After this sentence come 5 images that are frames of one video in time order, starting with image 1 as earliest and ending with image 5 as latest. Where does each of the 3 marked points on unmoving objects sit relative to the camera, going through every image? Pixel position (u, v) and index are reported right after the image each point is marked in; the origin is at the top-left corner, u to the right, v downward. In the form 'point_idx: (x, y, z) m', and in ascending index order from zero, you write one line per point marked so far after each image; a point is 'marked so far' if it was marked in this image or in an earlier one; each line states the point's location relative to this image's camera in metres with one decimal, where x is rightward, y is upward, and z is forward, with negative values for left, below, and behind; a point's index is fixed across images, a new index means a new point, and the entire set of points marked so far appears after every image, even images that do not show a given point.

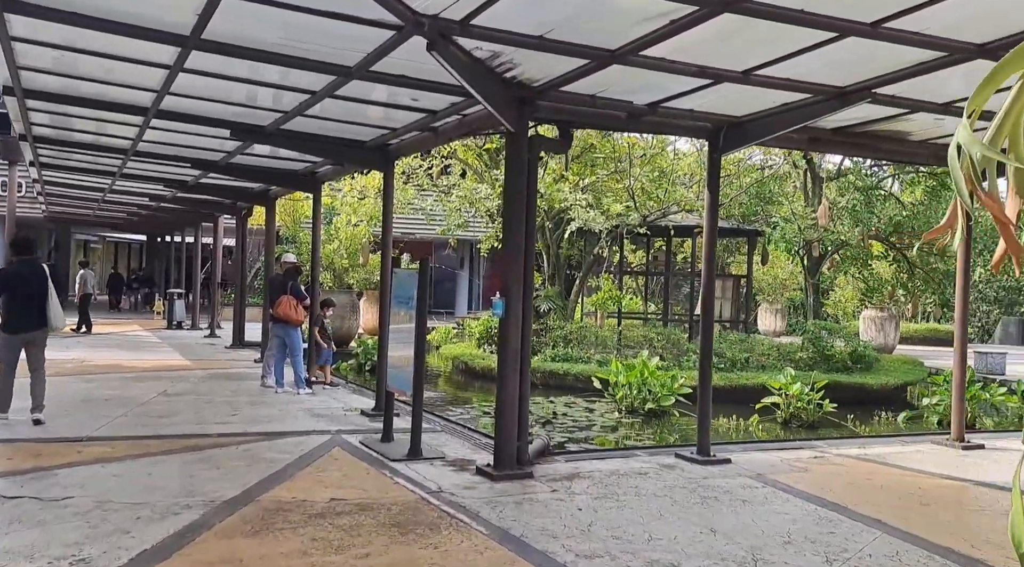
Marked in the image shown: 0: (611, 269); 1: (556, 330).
0: (+1.6, +0.2, +13.6) m
1: (+0.7, -0.7, +12.5) m
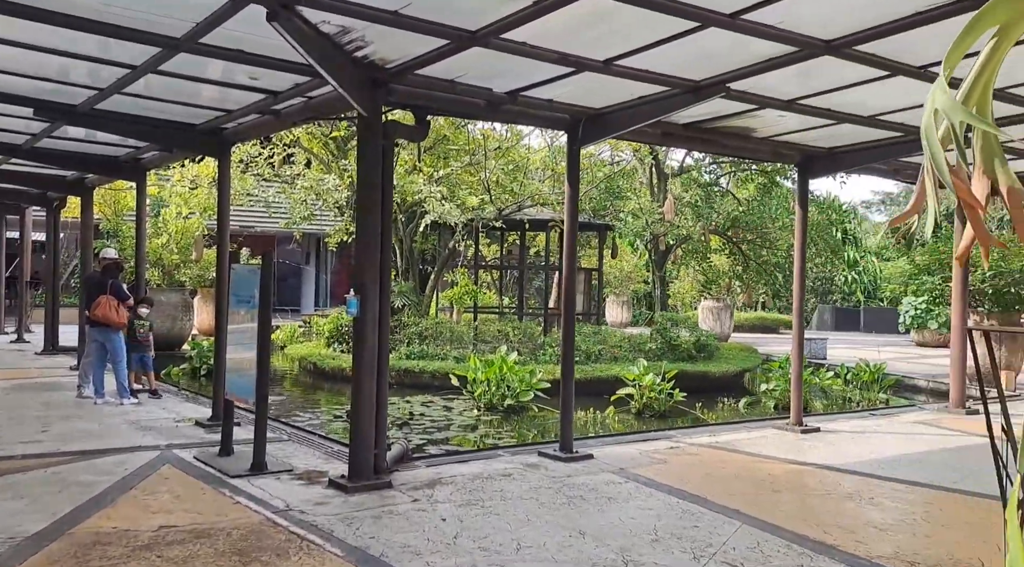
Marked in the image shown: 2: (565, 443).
0: (-0.7, +0.3, +13.4) m
1: (-1.4, -0.6, +12.2) m
2: (+0.4, -1.1, +6.1) m
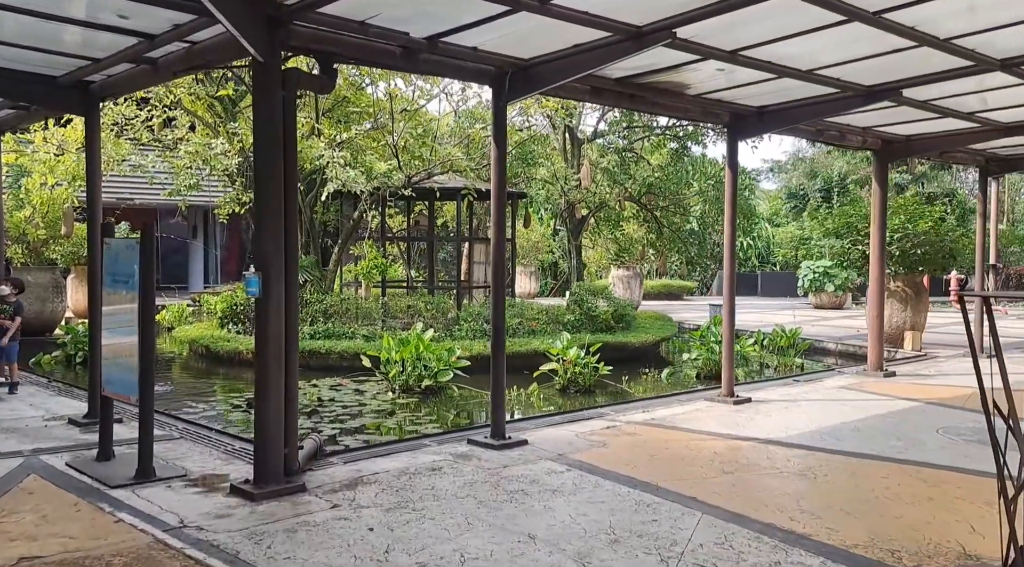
0: (-2.0, +0.7, +12.7) m
1: (-2.5, -0.3, +11.3) m
2: (-0.1, -0.9, +5.6) m
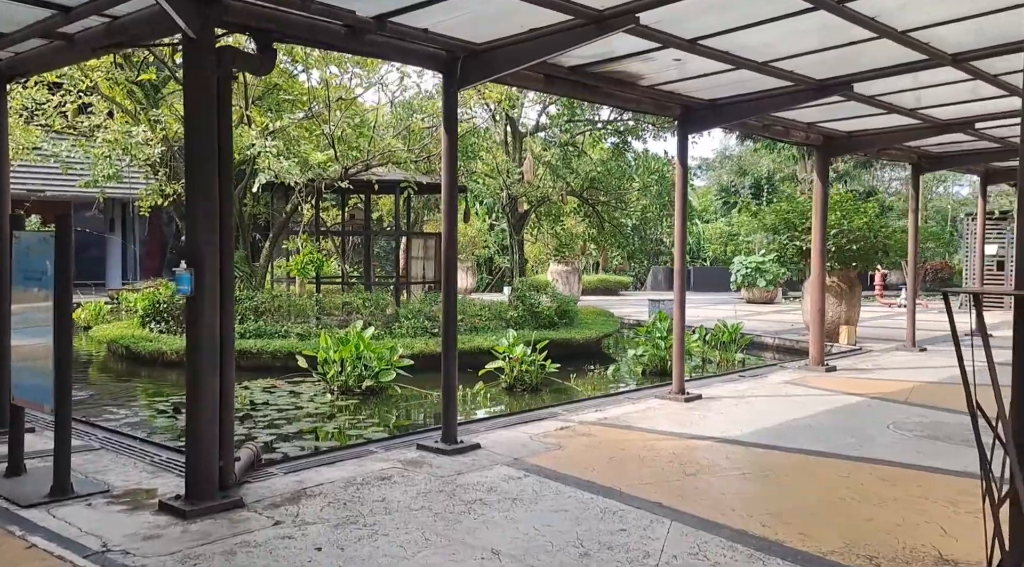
0: (-2.8, +0.7, +12.2) m
1: (-3.3, -0.2, +10.8) m
2: (-0.4, -0.9, +5.3) m
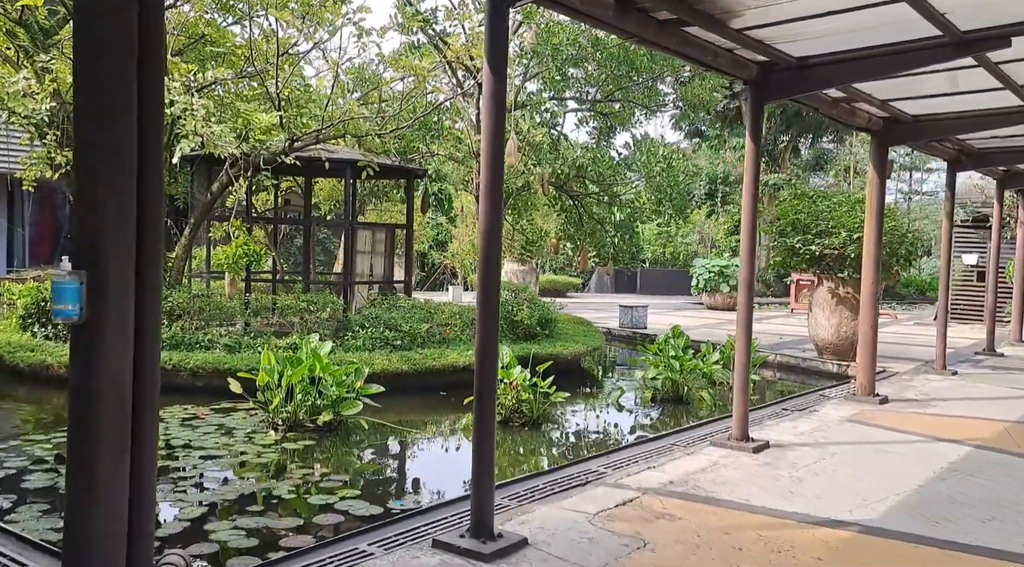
0: (-3.2, +0.8, +10.1) m
1: (-3.5, -0.2, +8.7) m
2: (-0.1, -1.0, +3.5) m
